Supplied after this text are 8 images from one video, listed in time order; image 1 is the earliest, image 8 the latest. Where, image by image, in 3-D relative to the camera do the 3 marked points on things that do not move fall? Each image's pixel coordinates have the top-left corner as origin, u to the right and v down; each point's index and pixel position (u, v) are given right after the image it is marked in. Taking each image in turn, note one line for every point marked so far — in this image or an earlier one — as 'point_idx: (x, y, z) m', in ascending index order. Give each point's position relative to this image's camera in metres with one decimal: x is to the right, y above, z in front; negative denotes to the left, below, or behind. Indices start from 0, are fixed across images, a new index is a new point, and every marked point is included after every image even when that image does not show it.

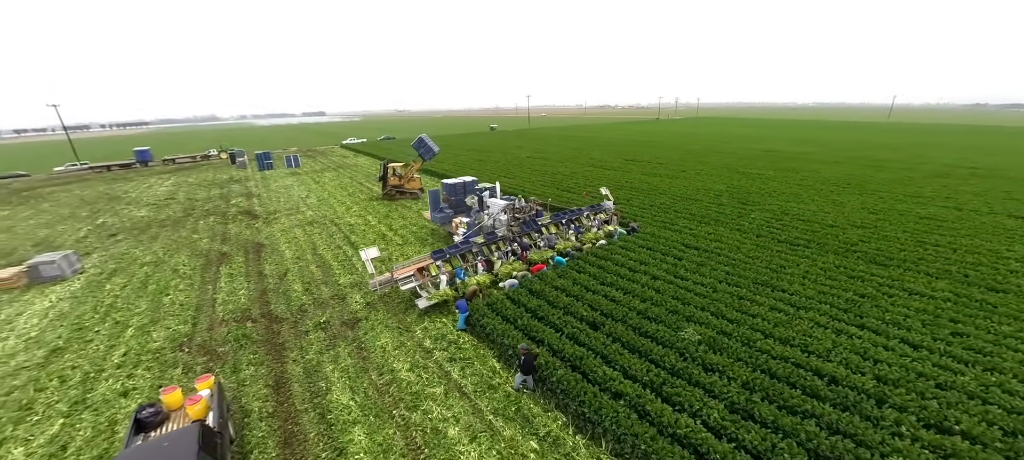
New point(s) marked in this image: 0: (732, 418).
0: (+4.5, -3.9, +6.9) m
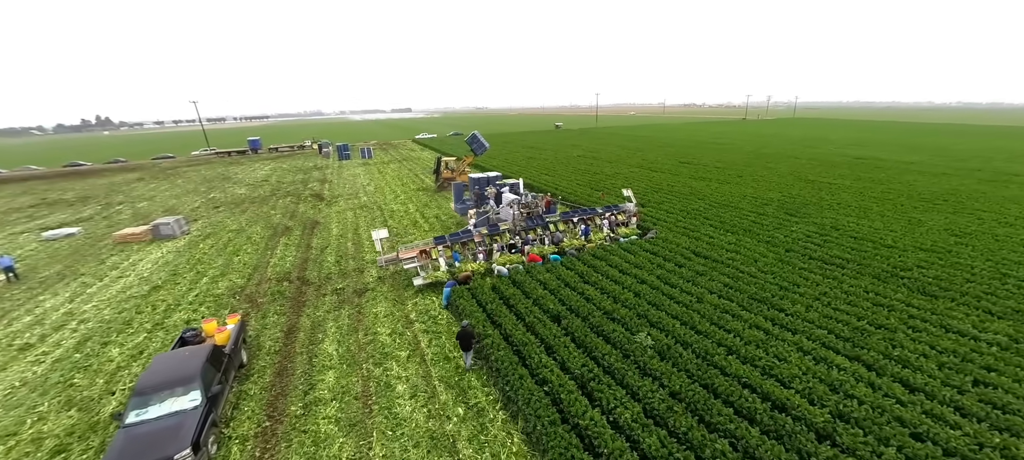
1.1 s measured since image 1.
0: (+2.7, -3.9, +7.2) m
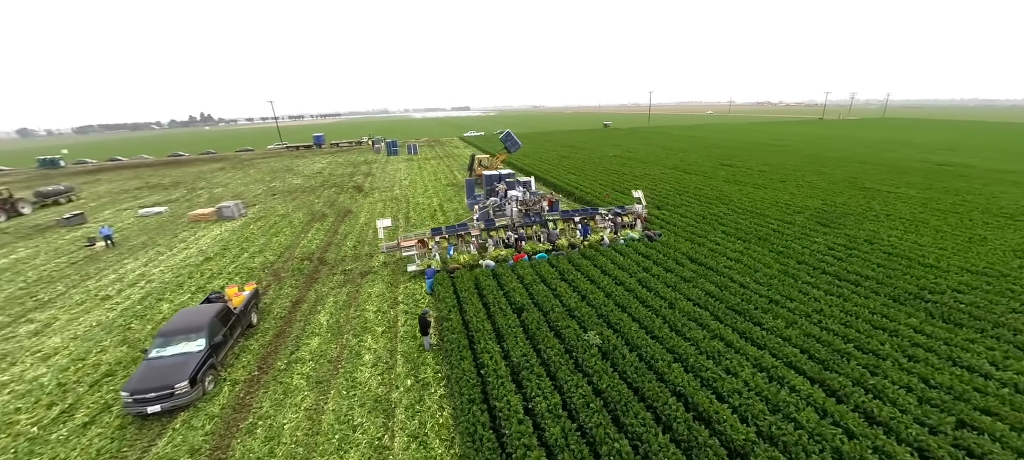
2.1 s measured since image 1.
0: (+0.9, -3.9, +7.6) m
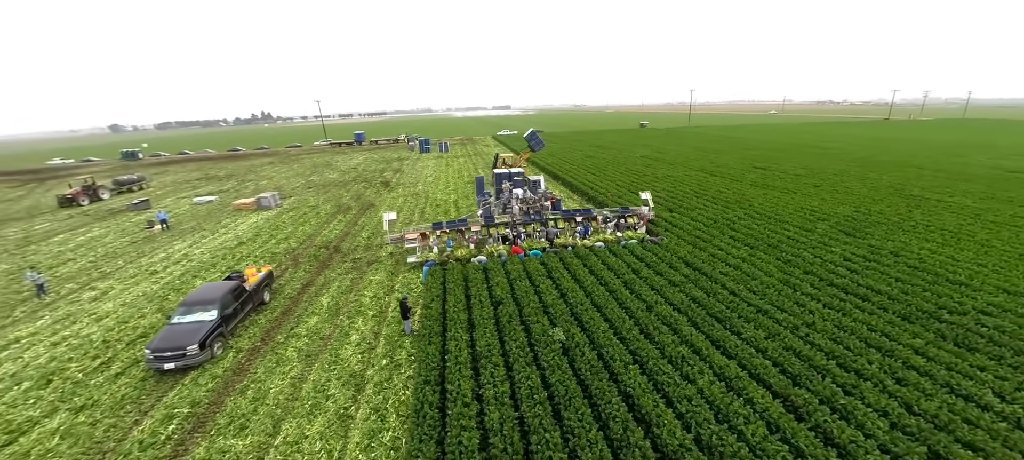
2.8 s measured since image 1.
0: (-0.2, -3.8, +8.1) m
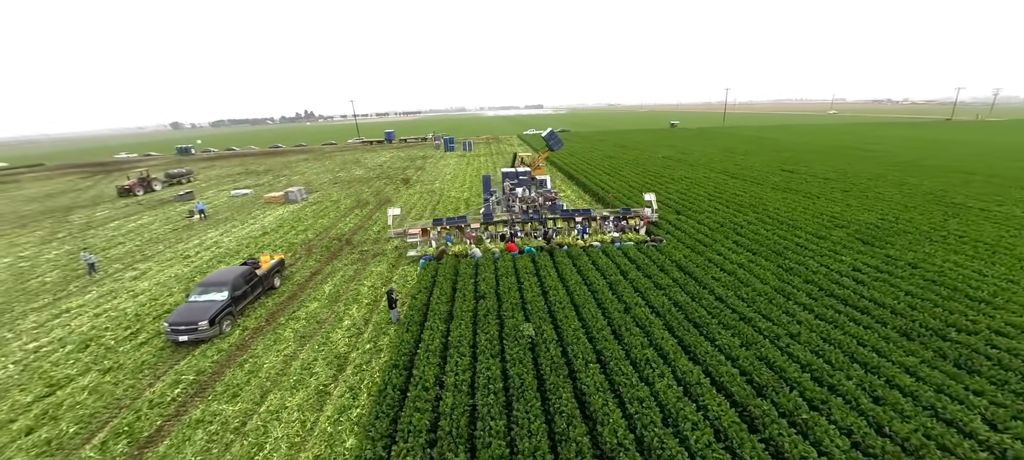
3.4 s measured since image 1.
0: (-1.3, -3.7, +8.6) m
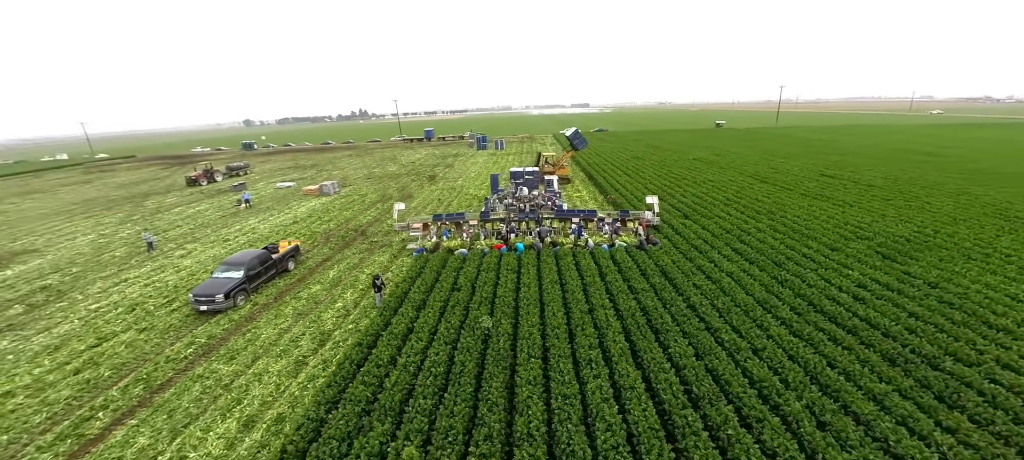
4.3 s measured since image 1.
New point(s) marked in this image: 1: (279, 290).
0: (-2.8, -3.6, +9.5) m
1: (-9.7, -2.5, +14.9) m
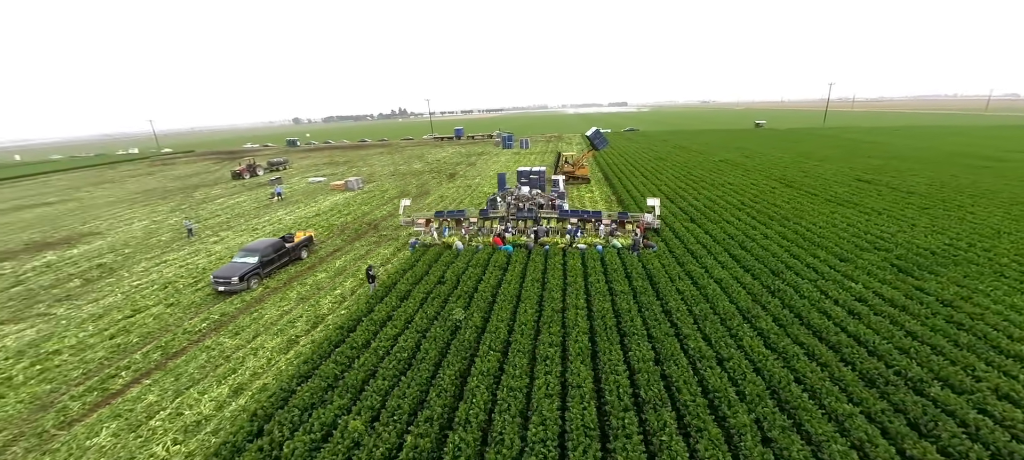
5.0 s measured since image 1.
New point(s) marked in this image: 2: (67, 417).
0: (-3.9, -3.5, +10.3) m
1: (-10.1, -2.1, +16.4) m
2: (-11.4, -4.8, +9.2) m
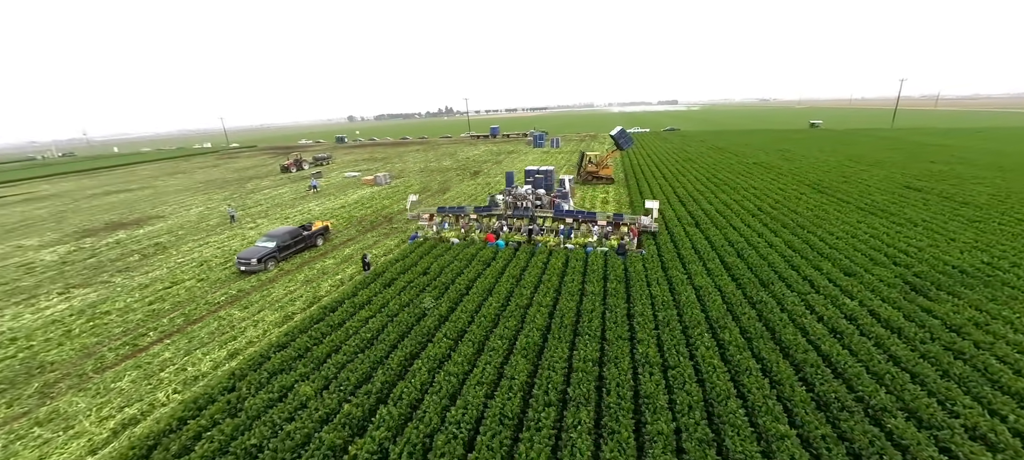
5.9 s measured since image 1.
0: (-5.2, -3.2, +11.4) m
1: (-10.6, -1.6, +18.3) m
2: (-12.9, -4.2, +11.3) m
